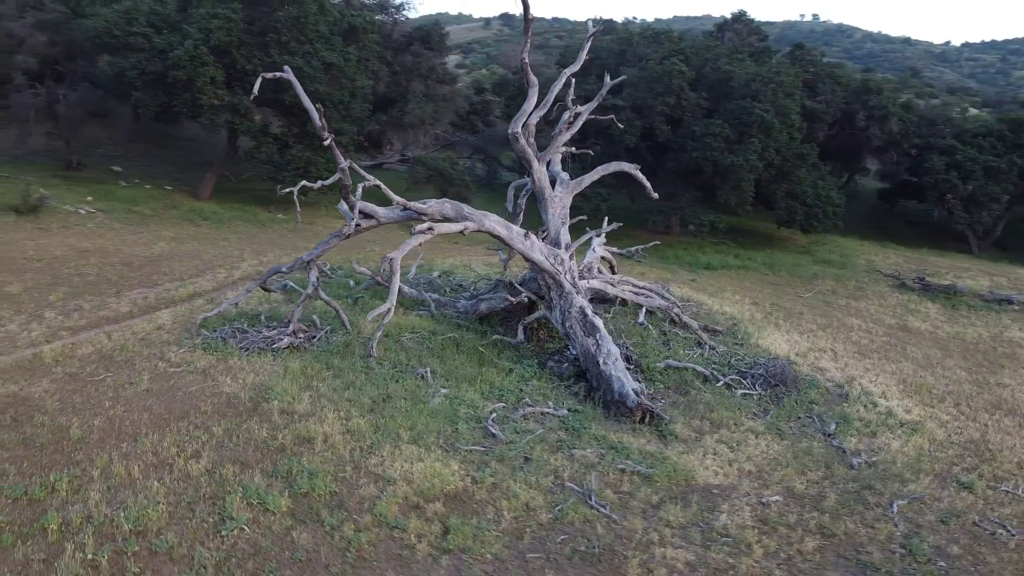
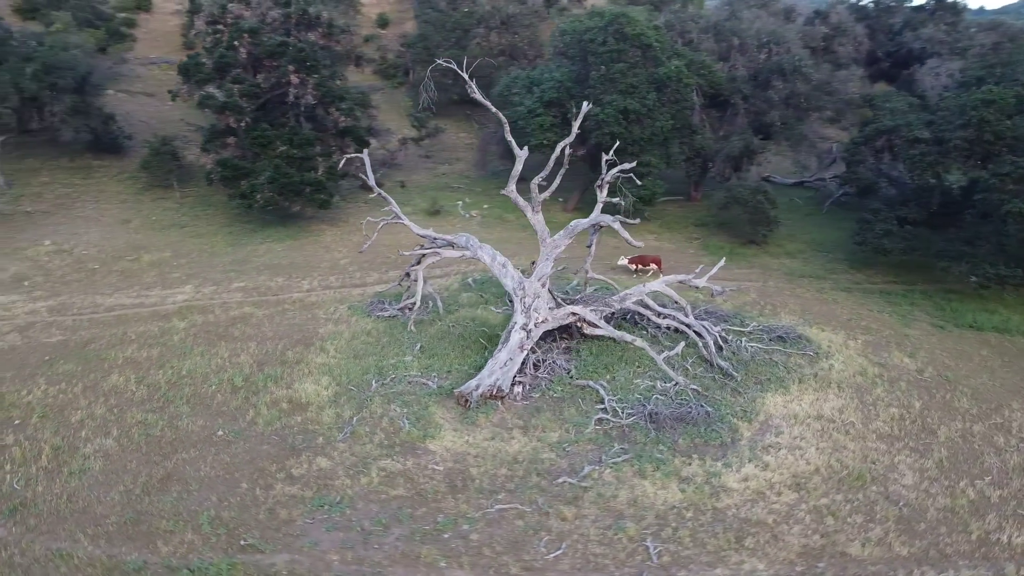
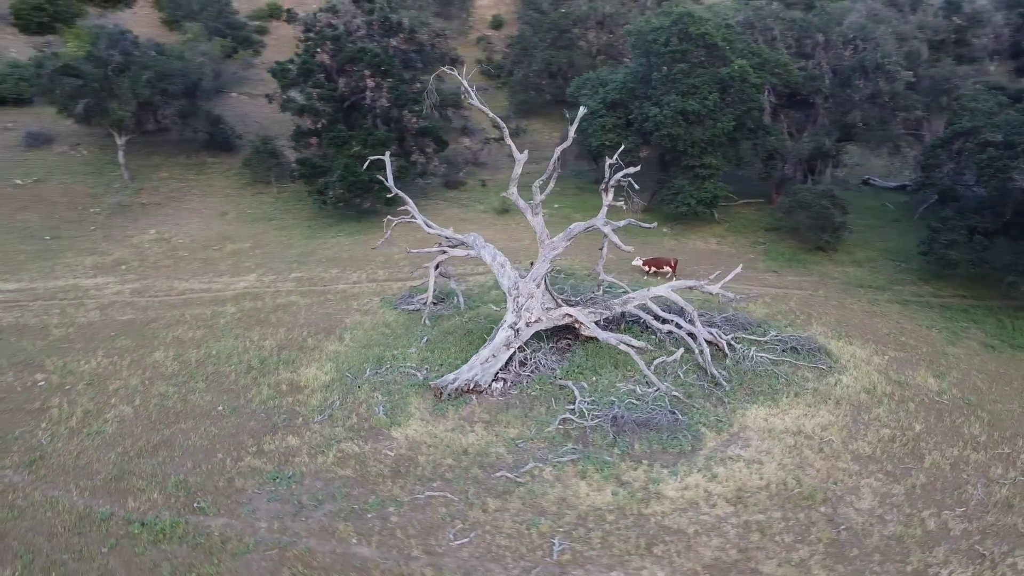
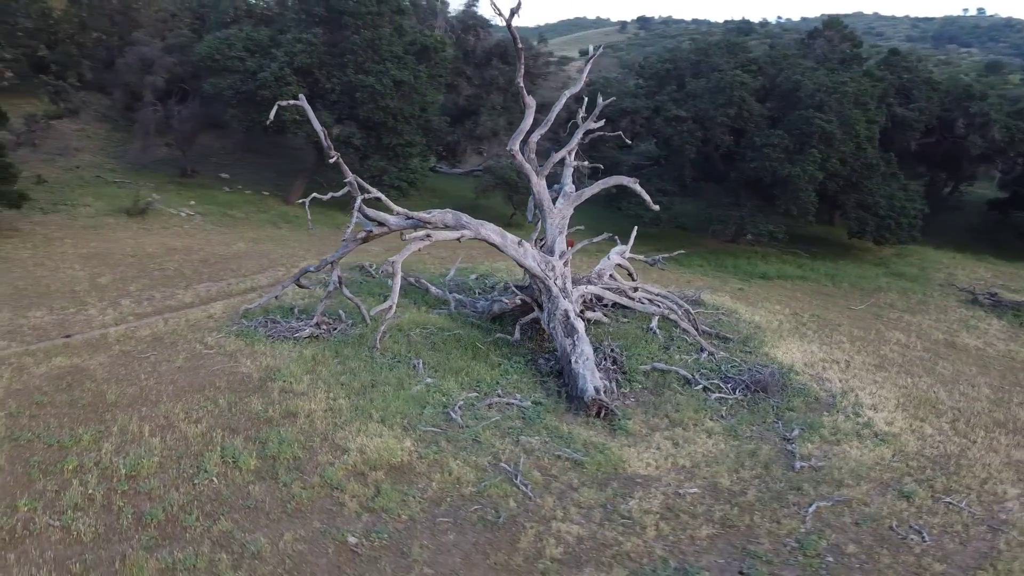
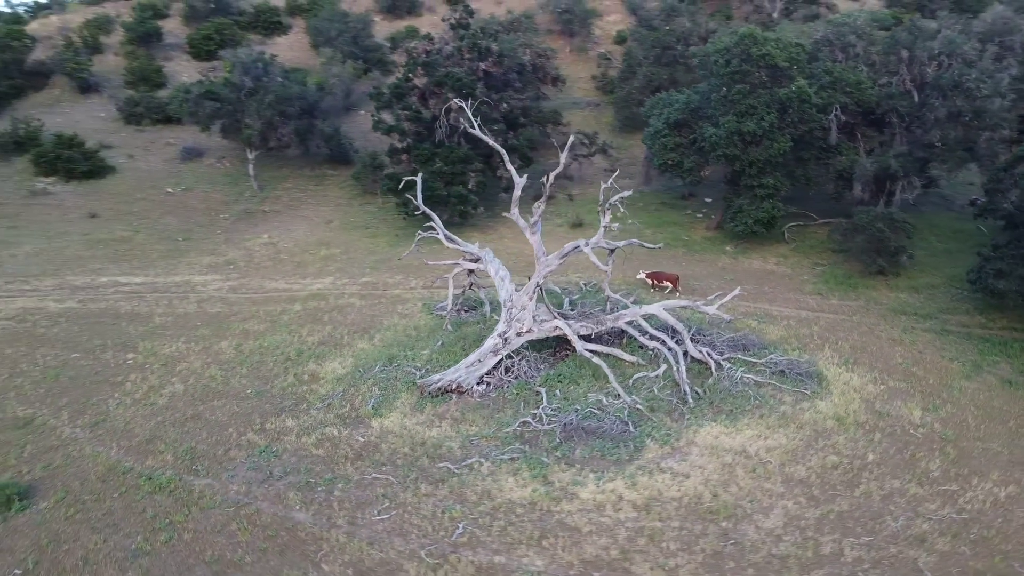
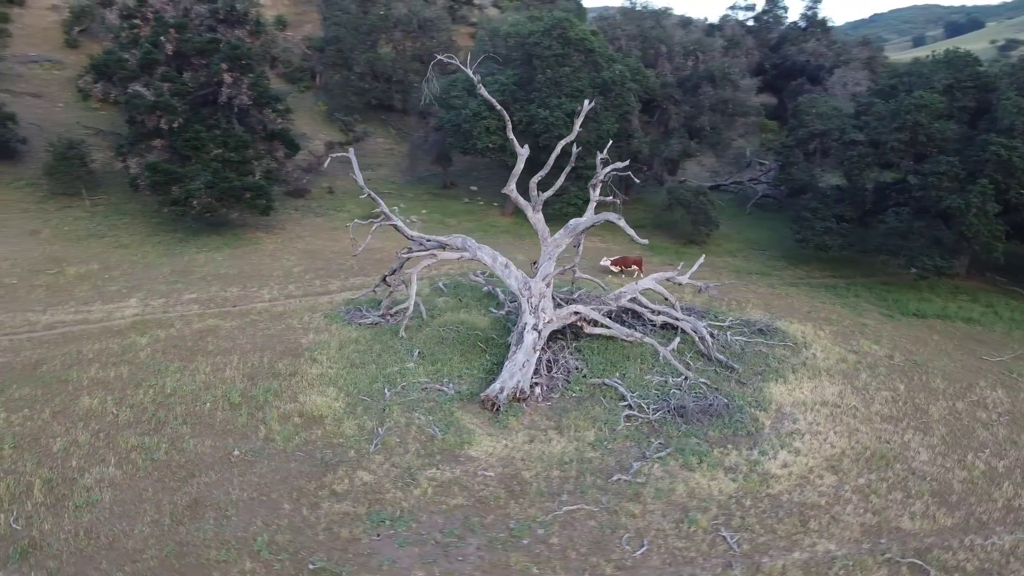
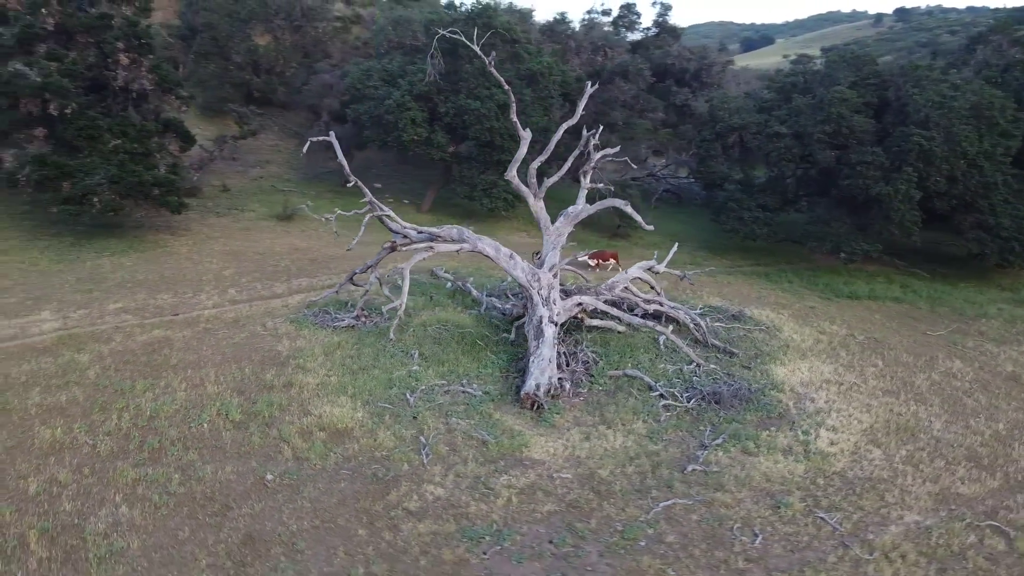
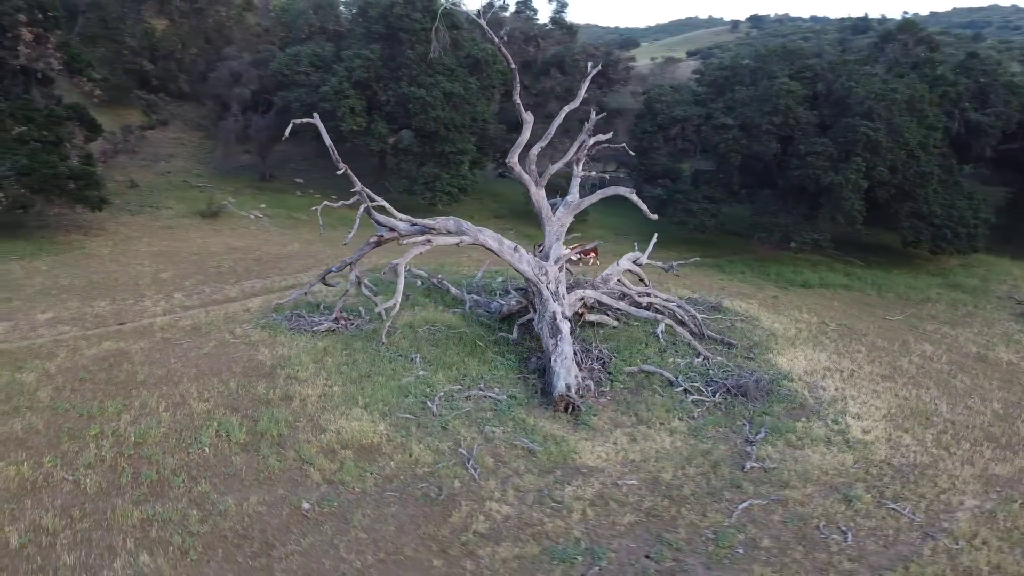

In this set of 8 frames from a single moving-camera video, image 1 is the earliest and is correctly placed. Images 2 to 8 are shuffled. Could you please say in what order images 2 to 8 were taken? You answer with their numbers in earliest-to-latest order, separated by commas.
4, 8, 7, 6, 2, 3, 5
